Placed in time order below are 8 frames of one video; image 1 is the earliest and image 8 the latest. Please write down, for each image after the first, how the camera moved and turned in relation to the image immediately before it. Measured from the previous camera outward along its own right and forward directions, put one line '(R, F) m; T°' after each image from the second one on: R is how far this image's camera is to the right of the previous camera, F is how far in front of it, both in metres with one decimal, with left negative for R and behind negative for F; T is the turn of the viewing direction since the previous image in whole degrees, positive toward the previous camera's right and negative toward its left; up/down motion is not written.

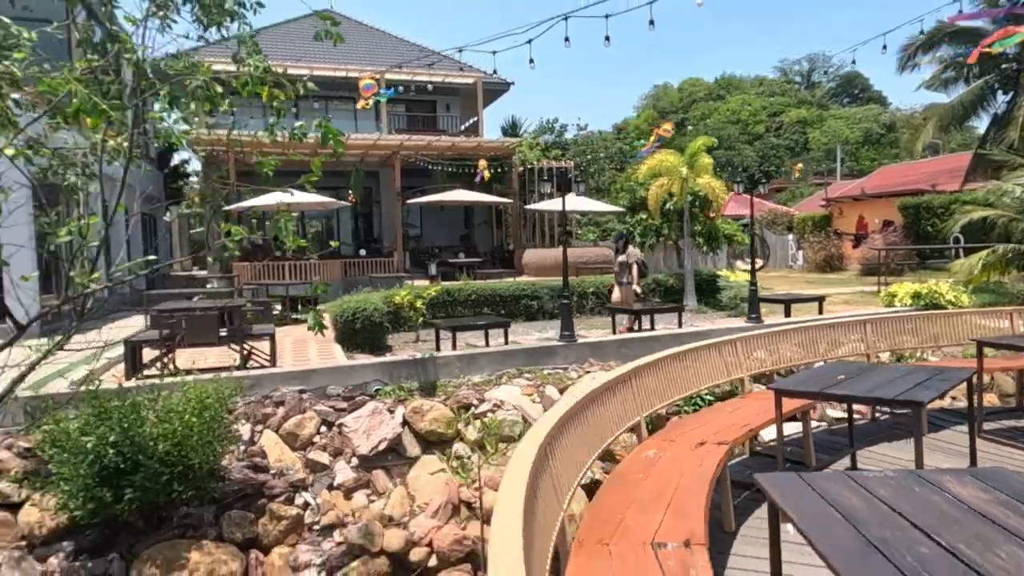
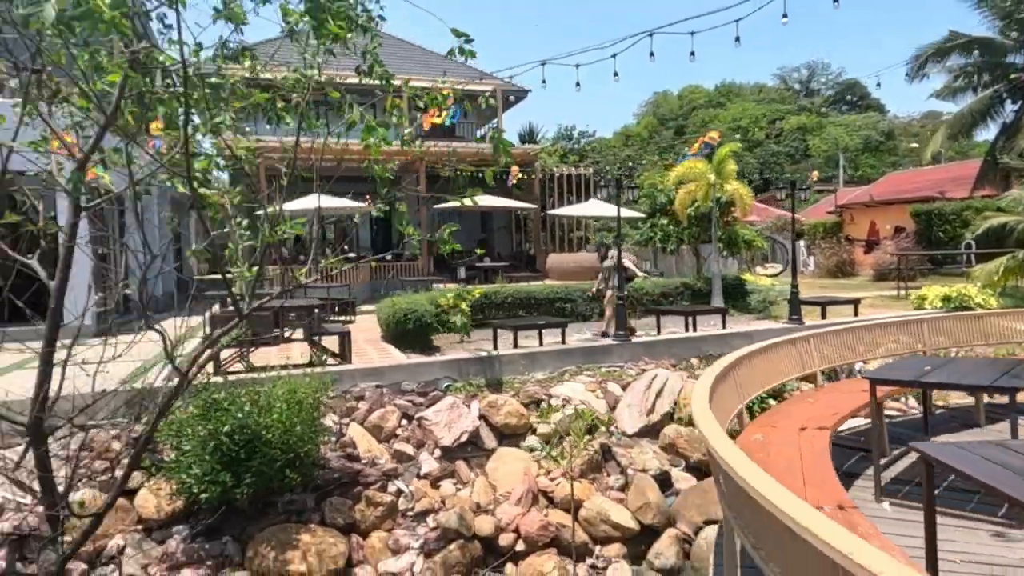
(-0.8, -0.4) m; 0°
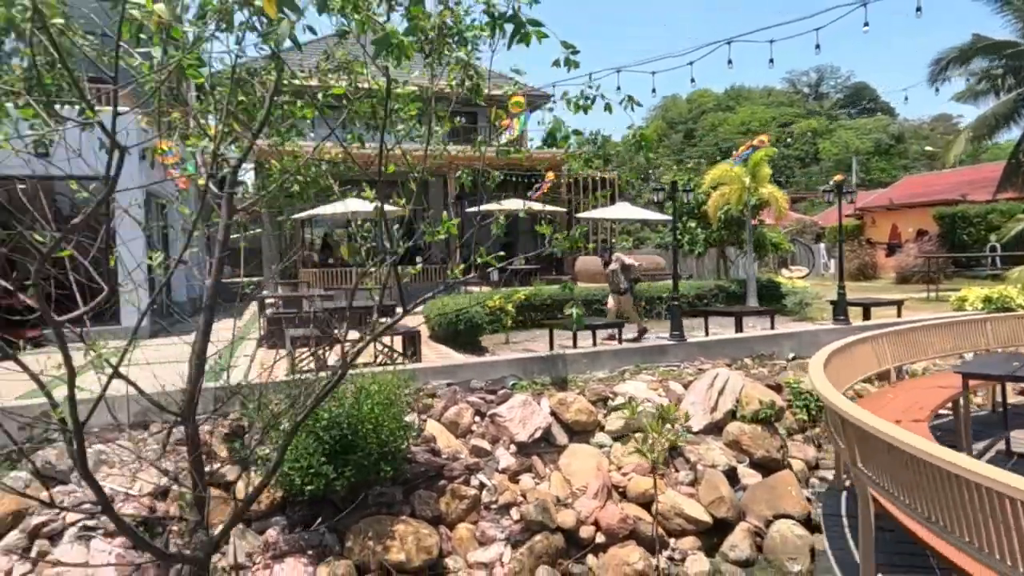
(-0.7, -0.2) m; 0°
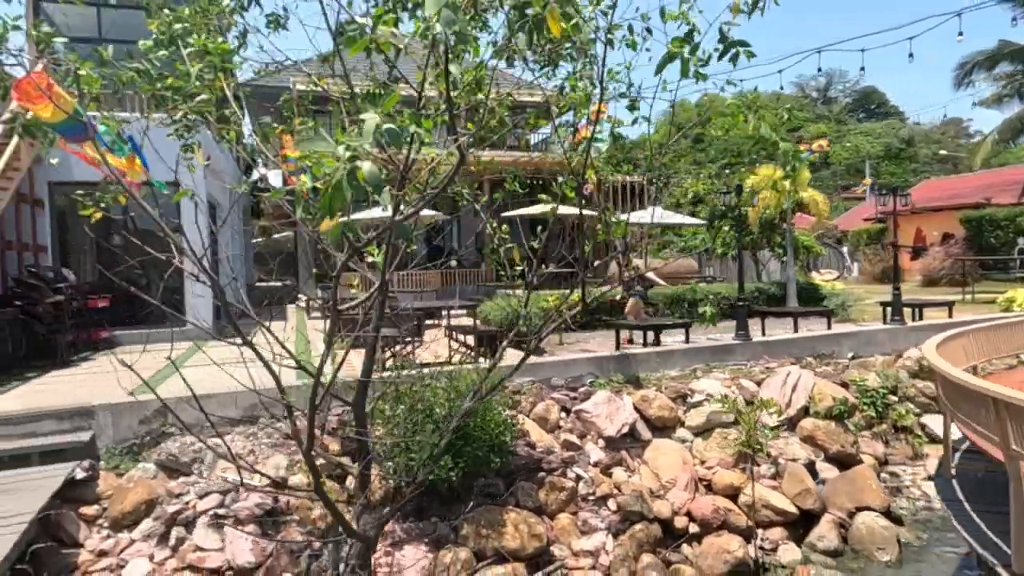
(-1.0, -0.3) m; 0°
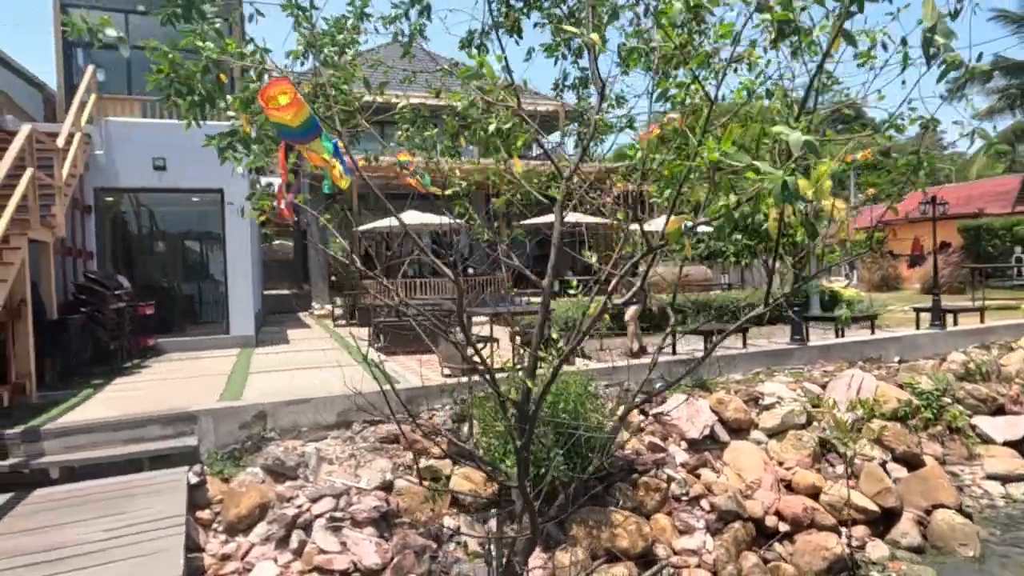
(-1.2, -0.1) m; +2°
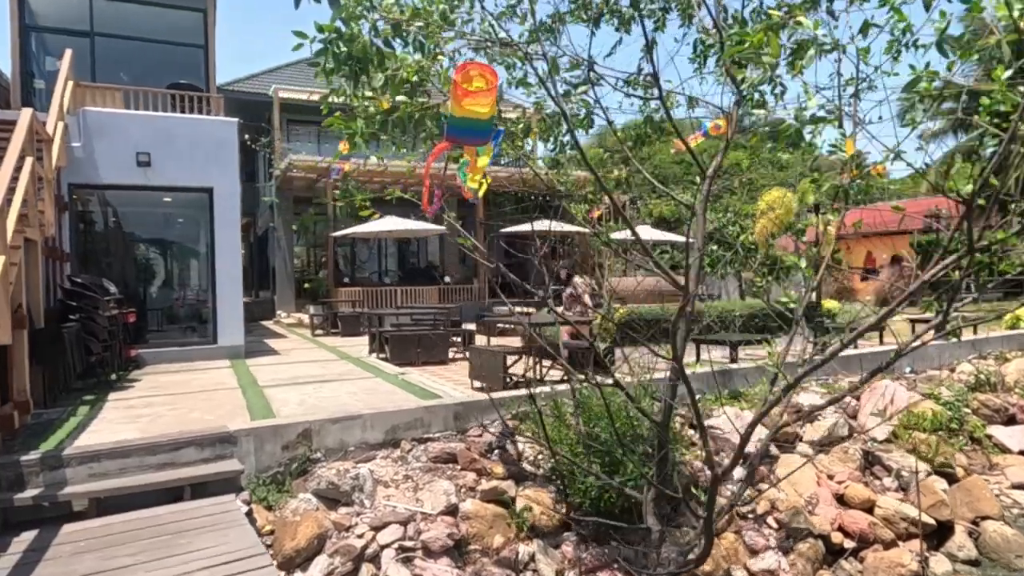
(-1.2, +0.5) m; +5°
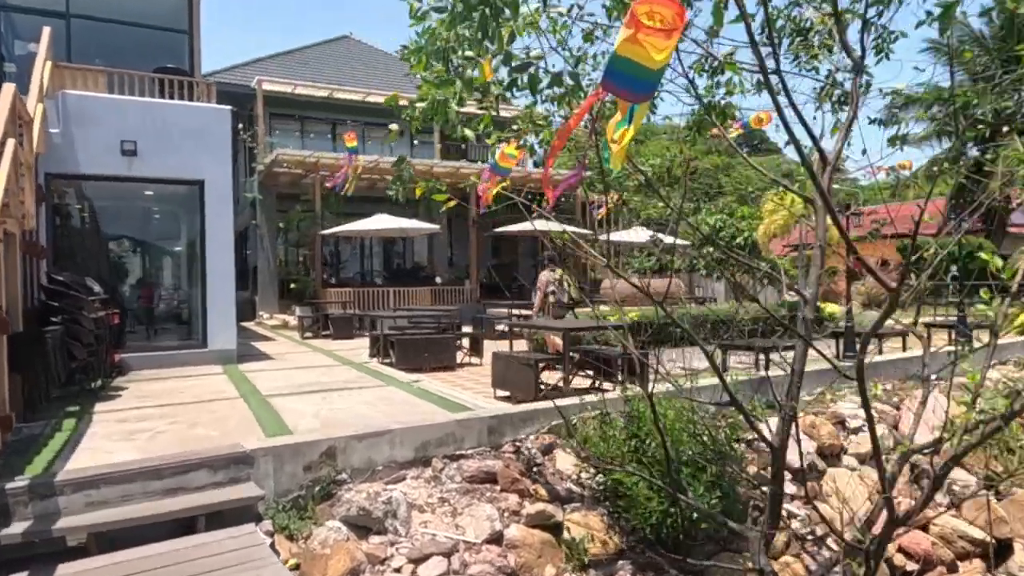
(-0.6, +0.6) m; +2°
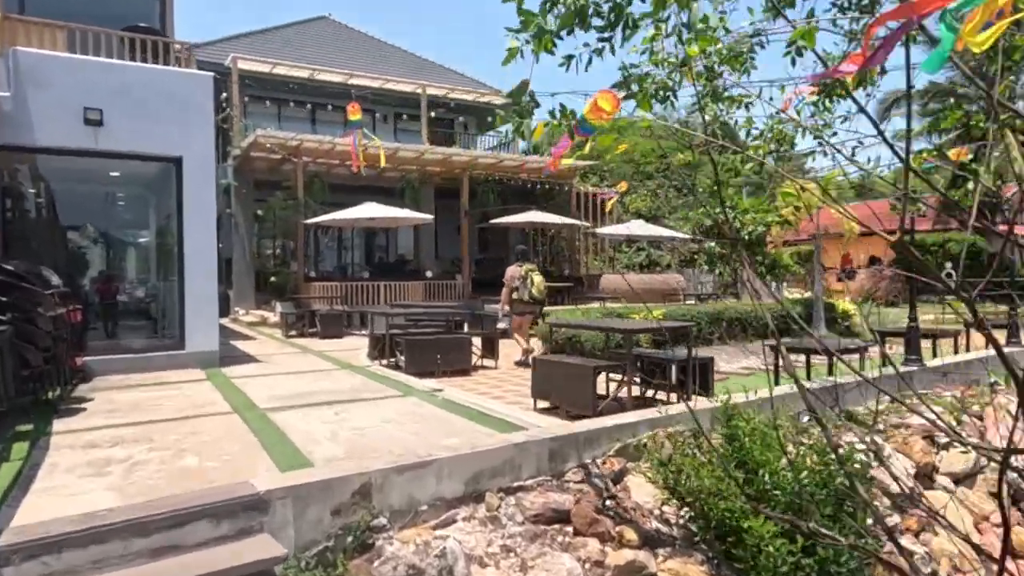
(-0.8, +1.2) m; +3°
